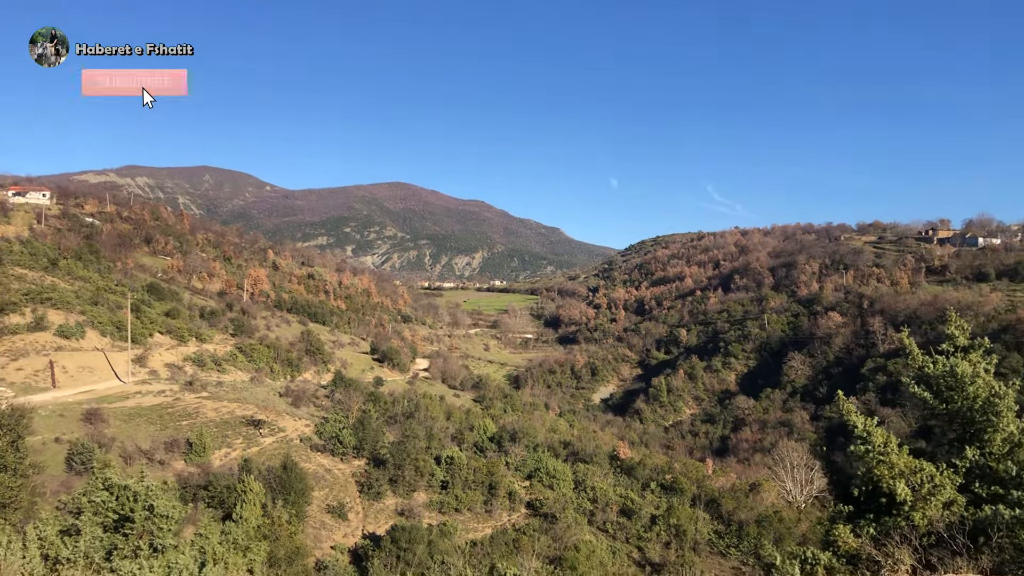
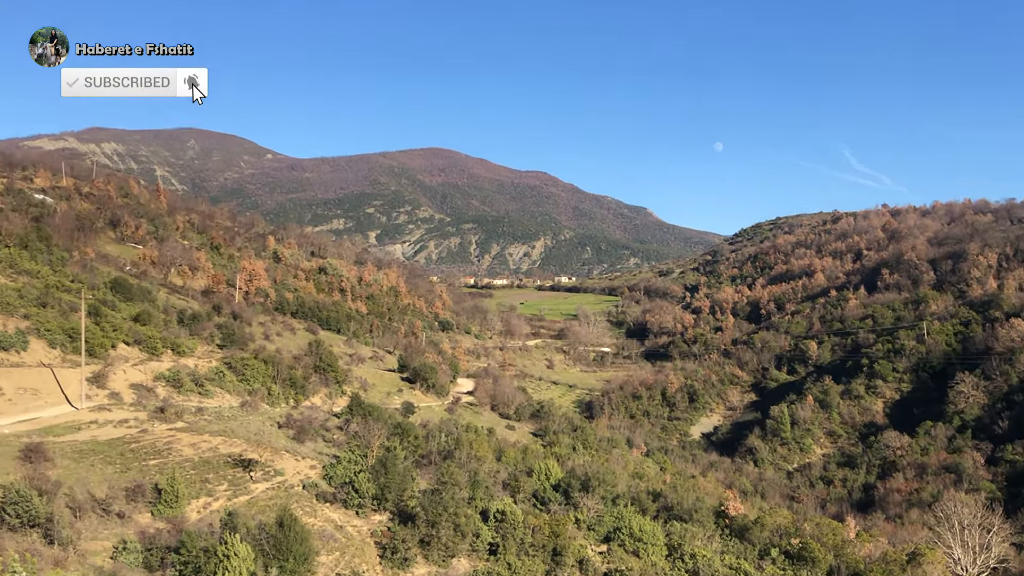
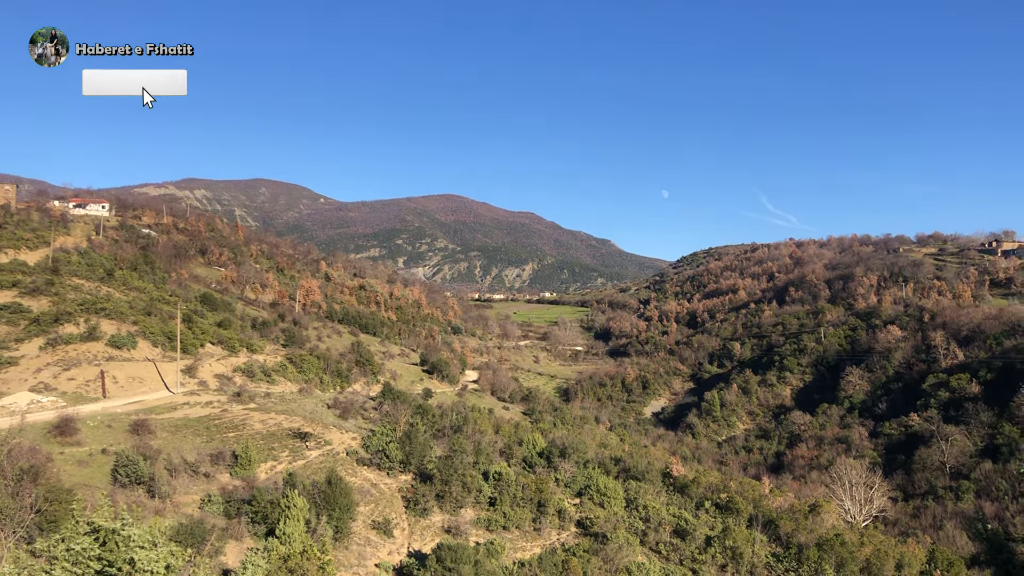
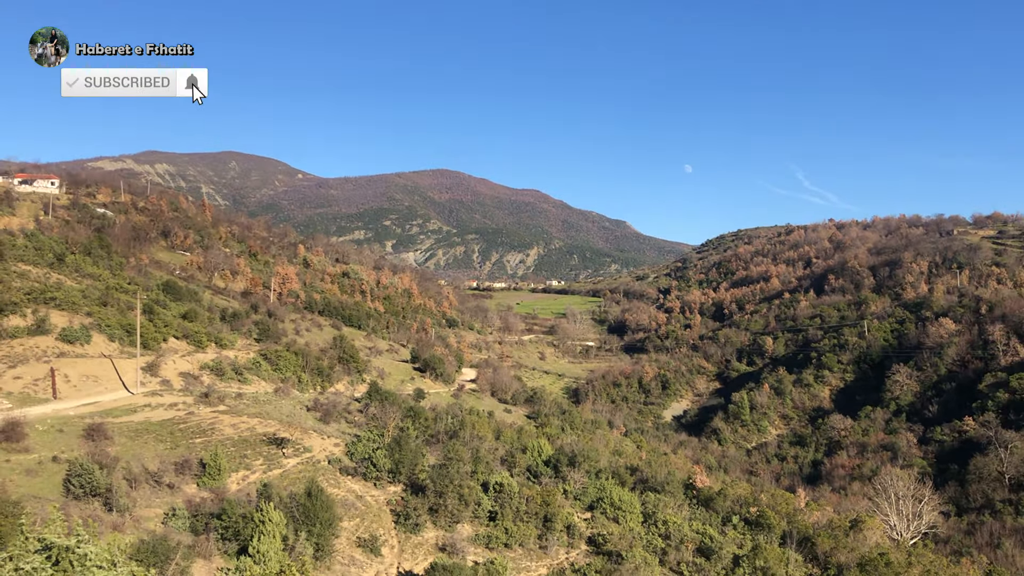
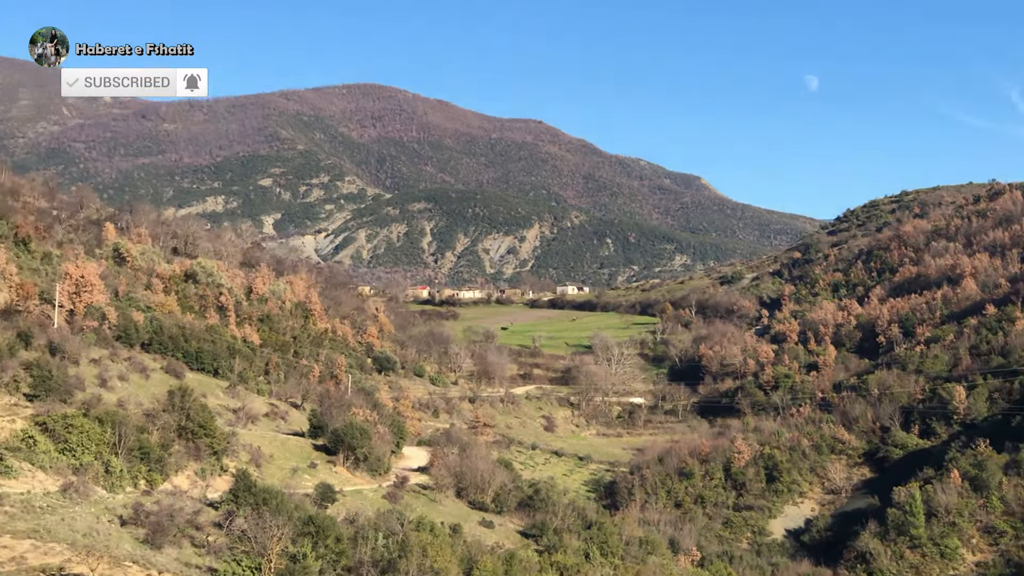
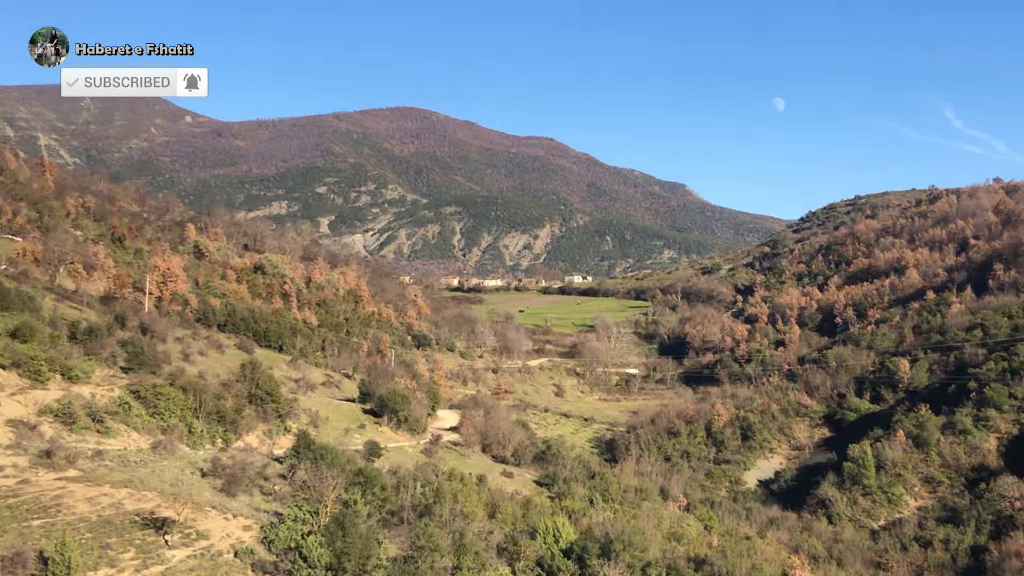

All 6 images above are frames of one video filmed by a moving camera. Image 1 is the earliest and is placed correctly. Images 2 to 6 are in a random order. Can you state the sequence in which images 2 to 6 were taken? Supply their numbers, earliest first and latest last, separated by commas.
3, 4, 2, 6, 5
